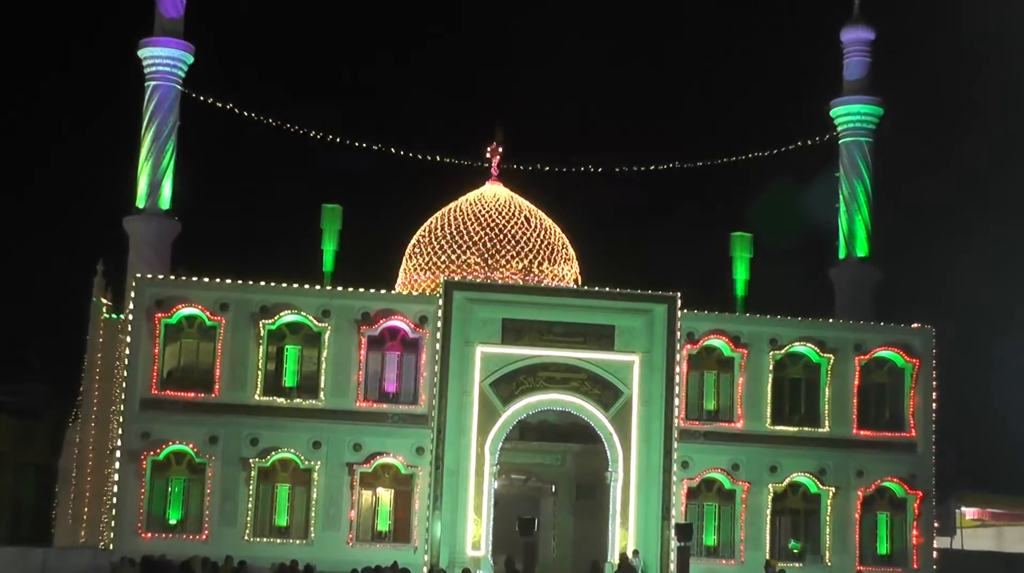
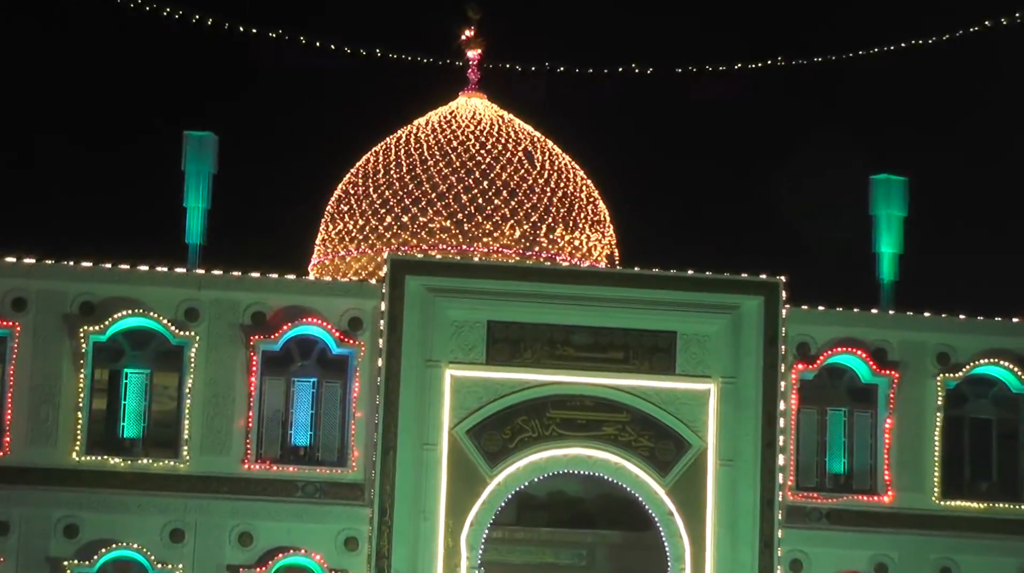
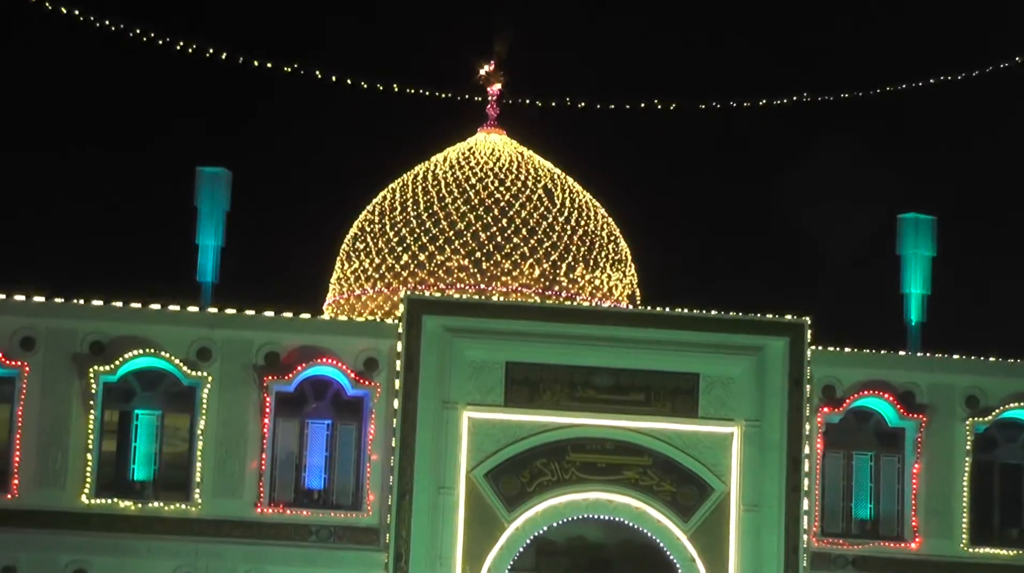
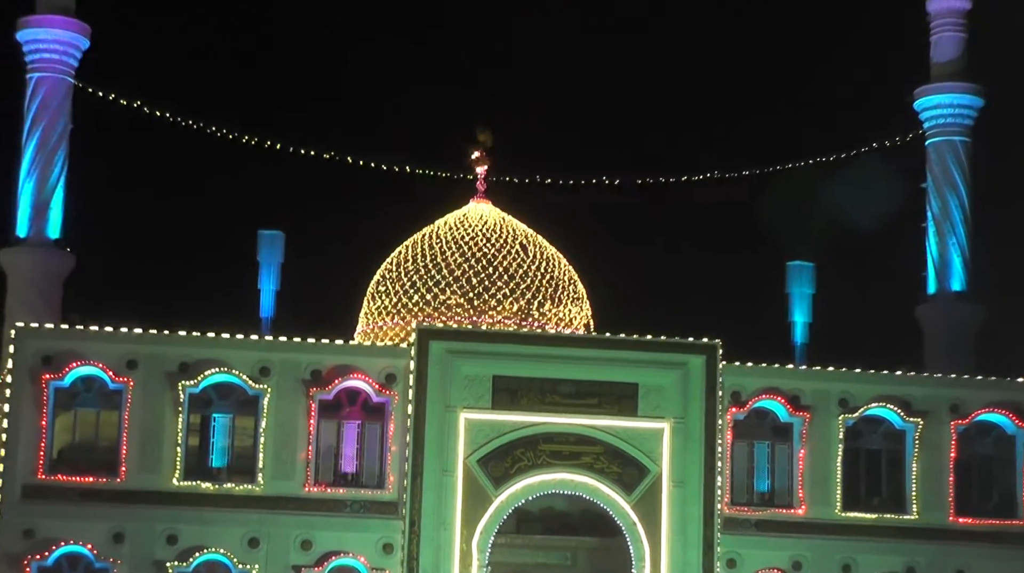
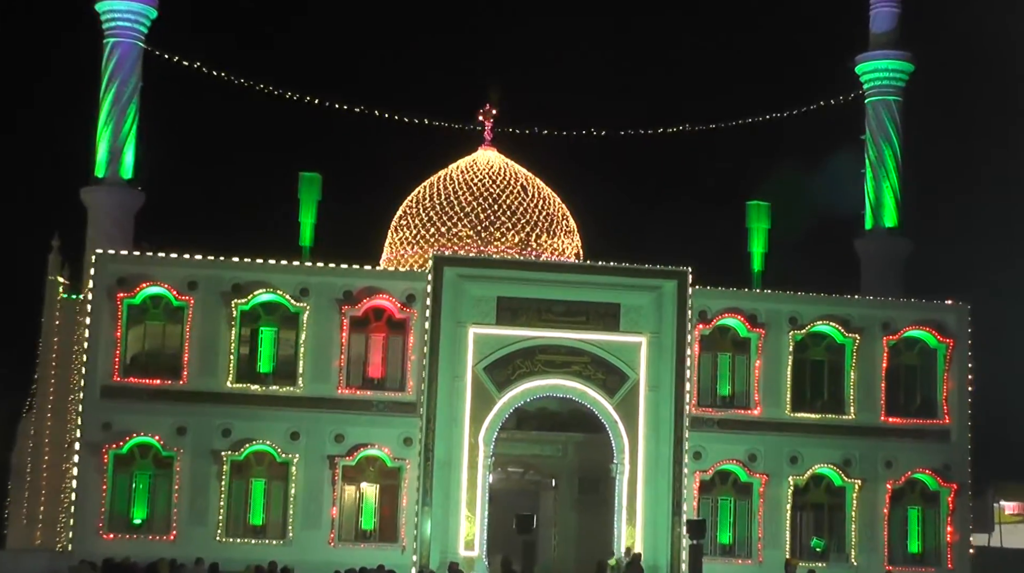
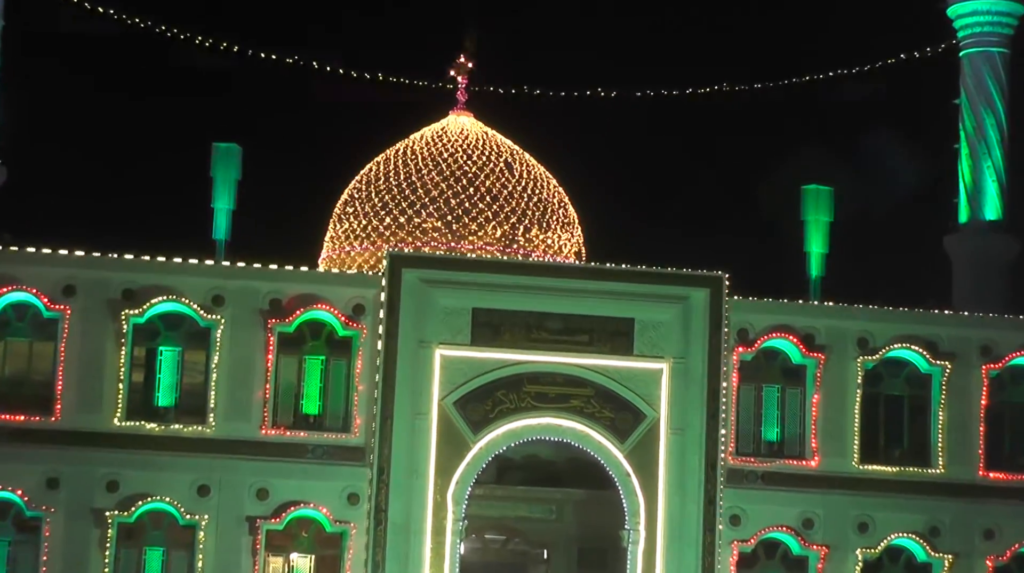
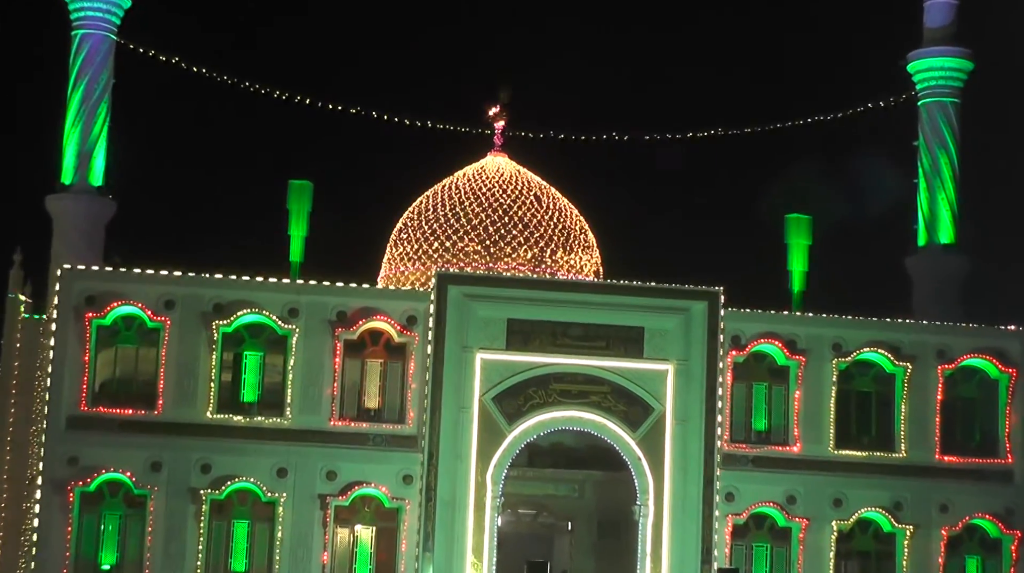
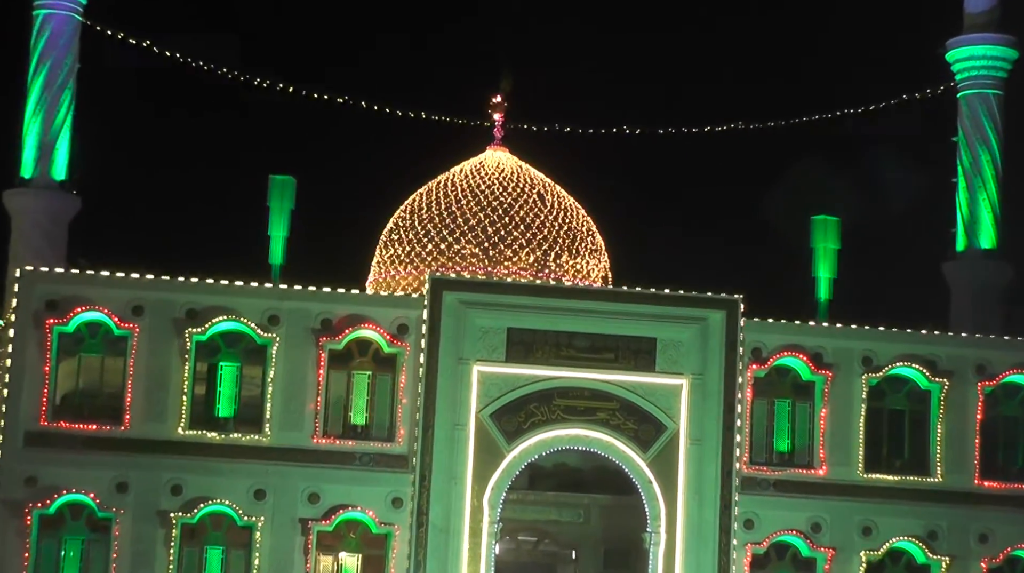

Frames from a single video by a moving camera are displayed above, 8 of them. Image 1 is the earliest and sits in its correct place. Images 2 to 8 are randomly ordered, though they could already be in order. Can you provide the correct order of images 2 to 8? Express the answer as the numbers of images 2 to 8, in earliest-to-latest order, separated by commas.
5, 7, 8, 6, 2, 3, 4
